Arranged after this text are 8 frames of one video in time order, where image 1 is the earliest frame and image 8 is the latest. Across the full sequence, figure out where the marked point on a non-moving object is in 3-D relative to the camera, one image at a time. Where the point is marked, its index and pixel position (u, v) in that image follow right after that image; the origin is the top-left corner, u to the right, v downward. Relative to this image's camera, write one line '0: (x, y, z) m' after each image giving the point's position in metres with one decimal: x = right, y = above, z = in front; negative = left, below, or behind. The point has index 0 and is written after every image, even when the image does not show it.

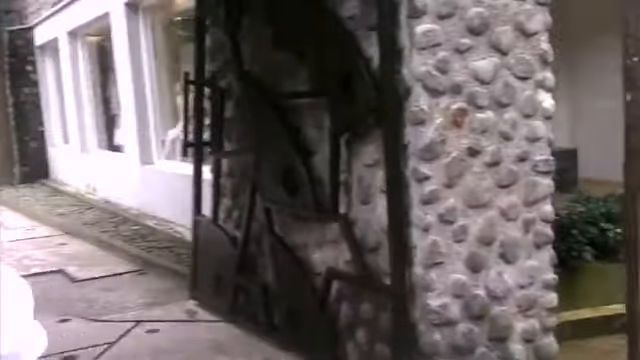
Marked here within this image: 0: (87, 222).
0: (-2.4, -0.4, +6.4) m
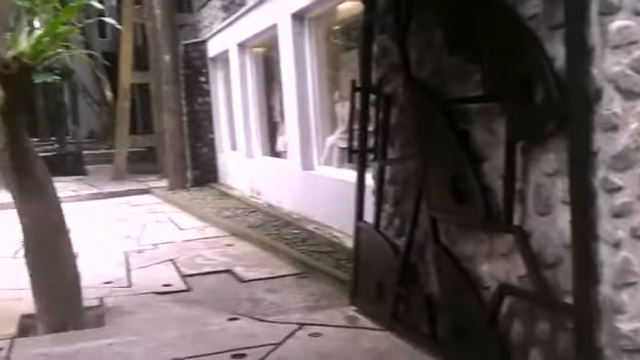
0: (-0.7, -0.5, +6.7) m
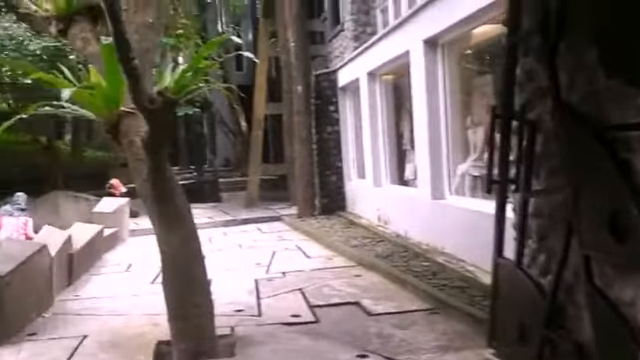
0: (+0.6, -0.8, +6.6) m
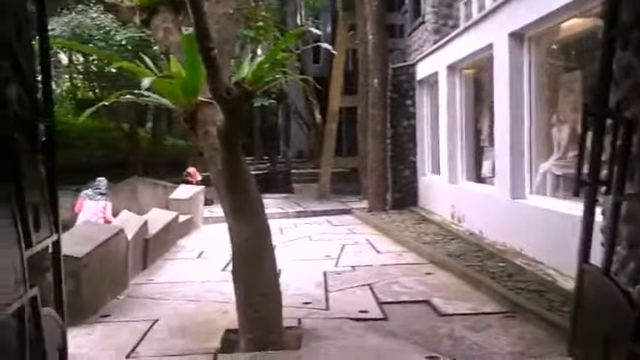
0: (+1.3, -0.7, +6.4) m
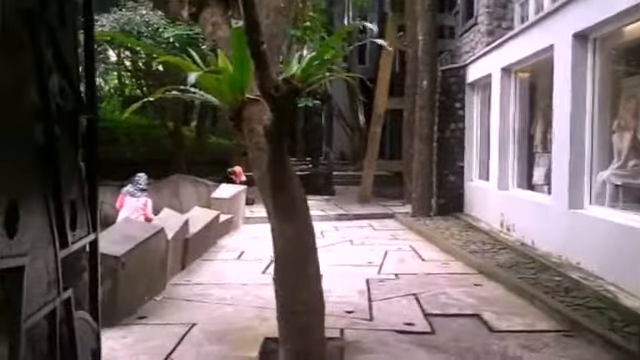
0: (+1.7, -0.8, +6.1) m
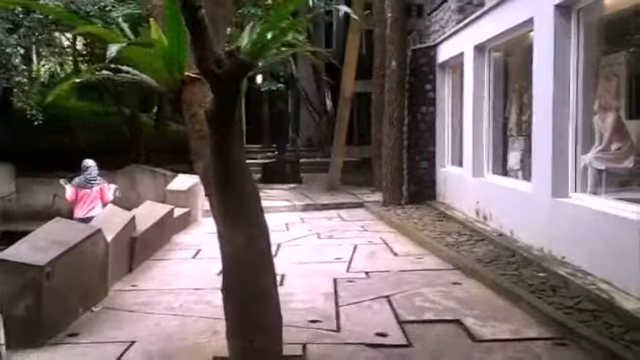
0: (+1.4, -0.7, +5.6) m
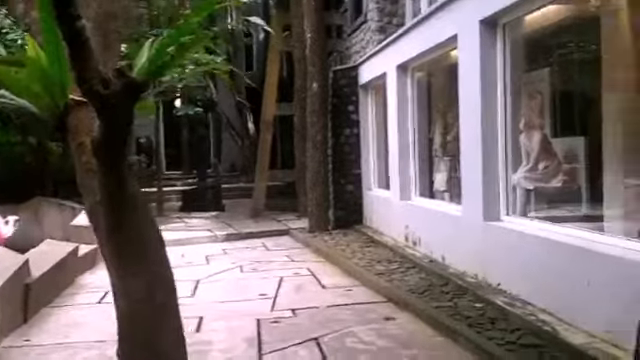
0: (+0.8, -0.9, +5.3) m
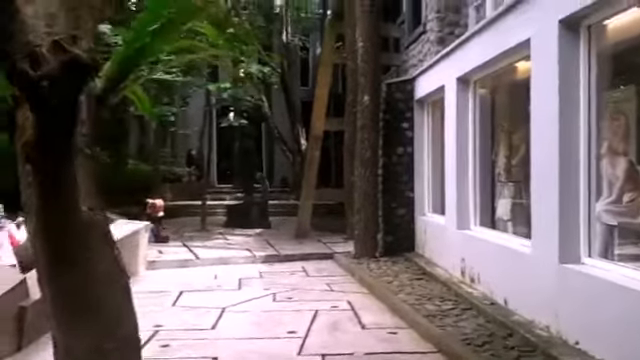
0: (+1.0, -1.1, +4.4) m
